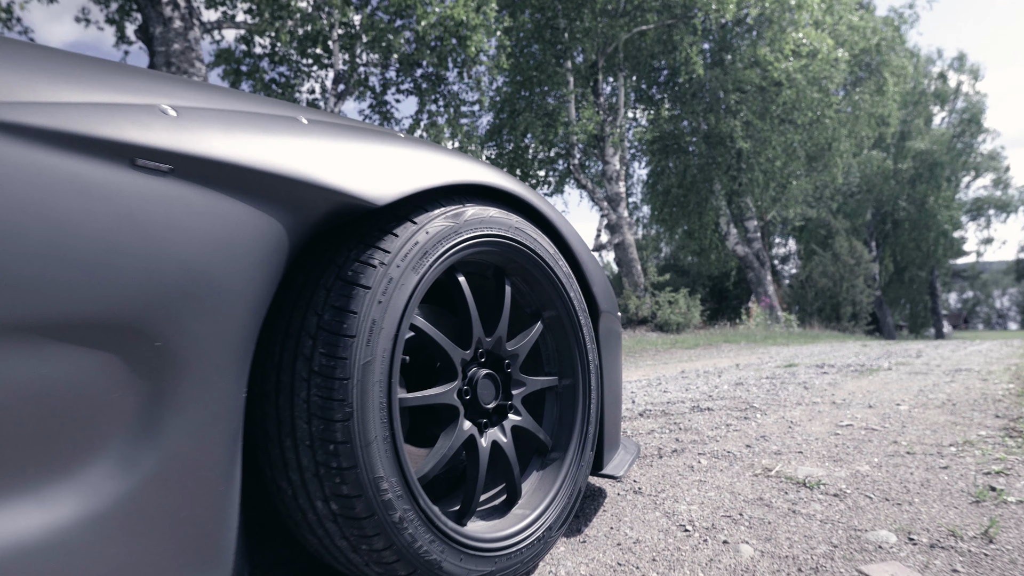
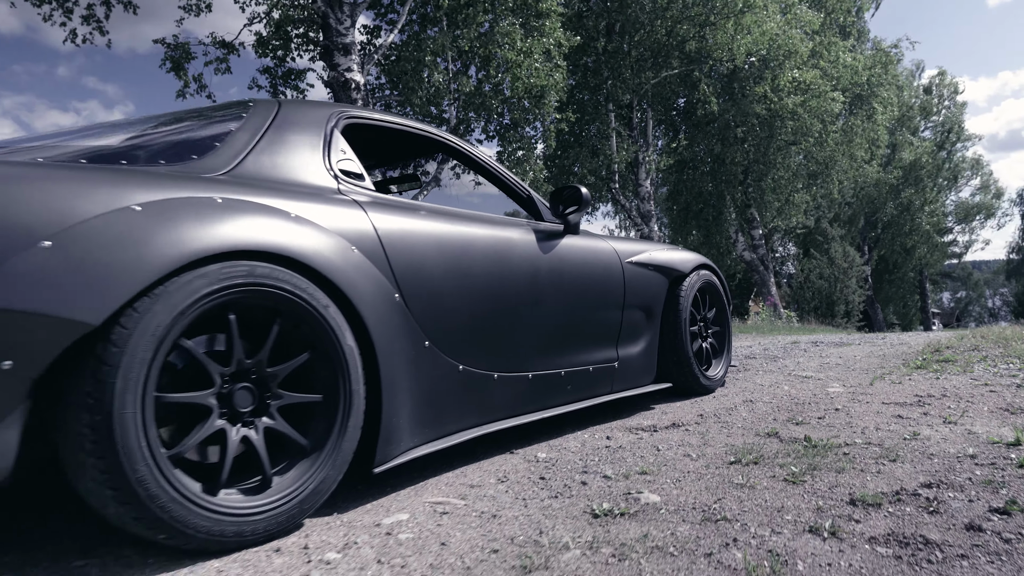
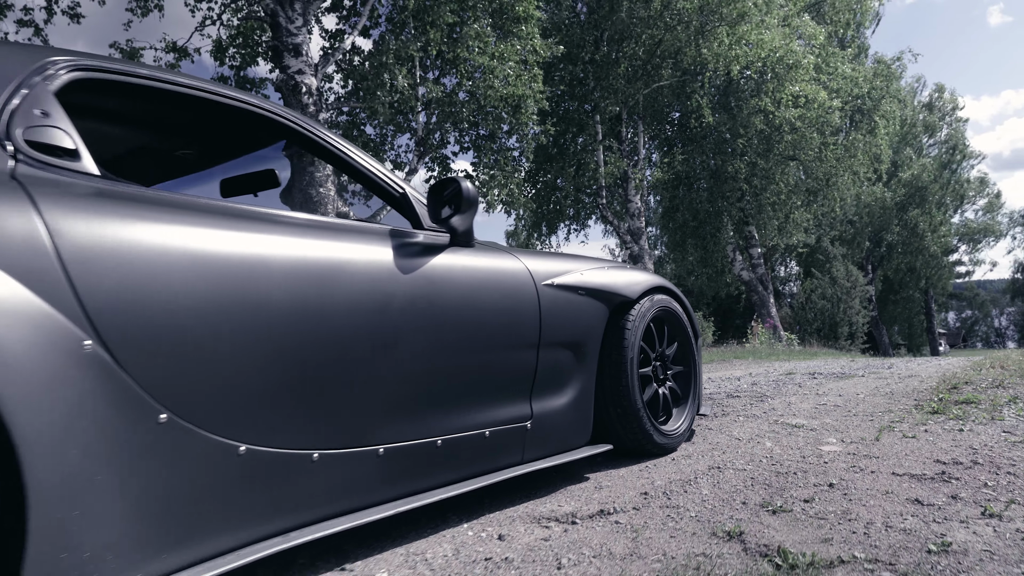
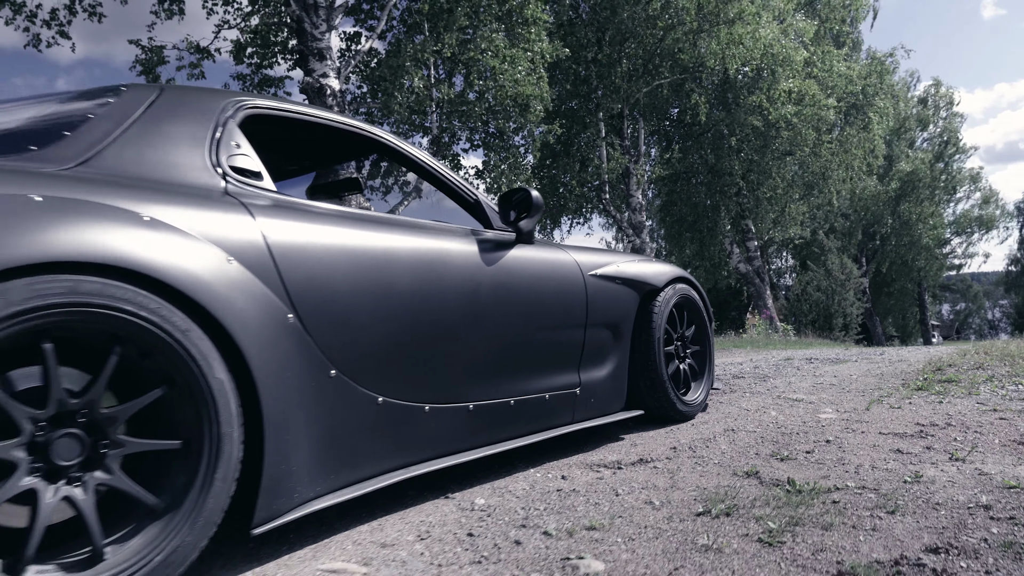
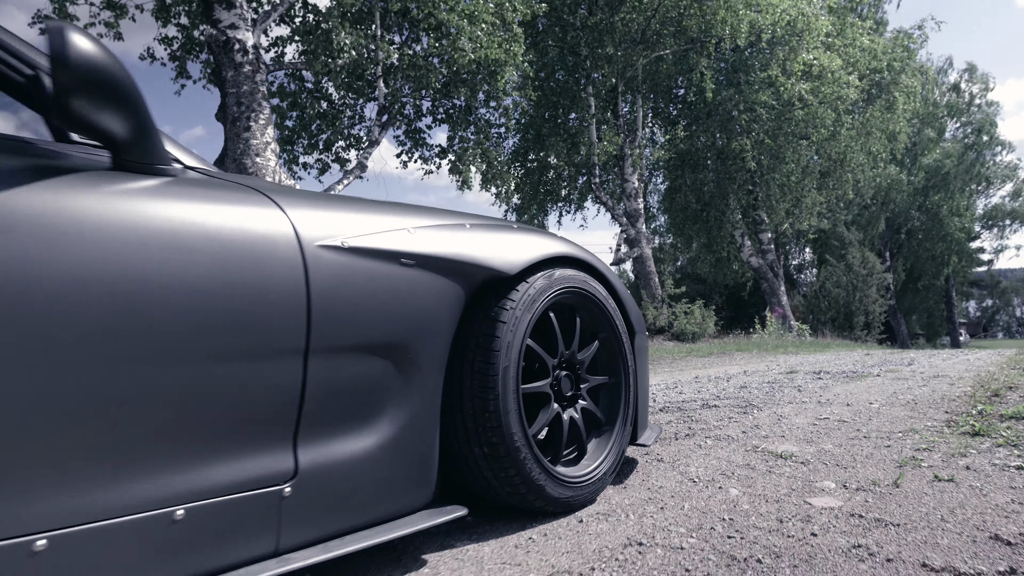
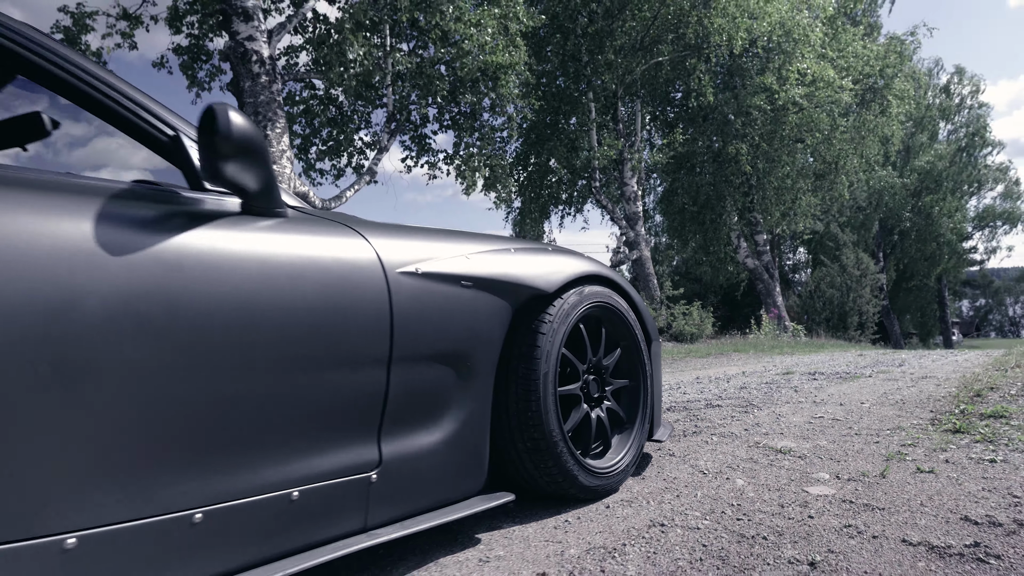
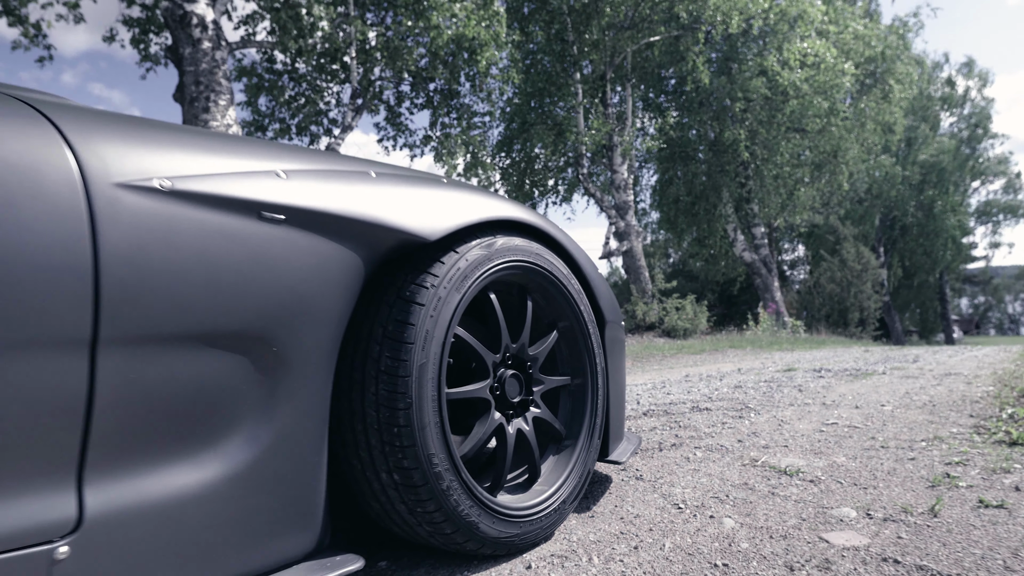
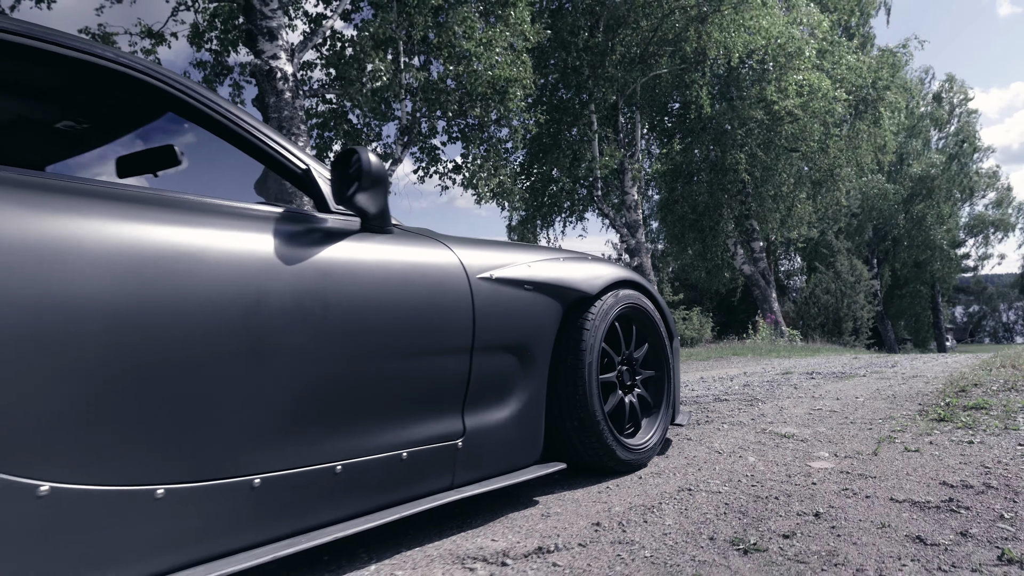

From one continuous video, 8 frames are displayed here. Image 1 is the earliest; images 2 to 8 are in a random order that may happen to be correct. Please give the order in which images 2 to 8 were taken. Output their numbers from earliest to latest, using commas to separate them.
7, 5, 6, 8, 3, 4, 2
